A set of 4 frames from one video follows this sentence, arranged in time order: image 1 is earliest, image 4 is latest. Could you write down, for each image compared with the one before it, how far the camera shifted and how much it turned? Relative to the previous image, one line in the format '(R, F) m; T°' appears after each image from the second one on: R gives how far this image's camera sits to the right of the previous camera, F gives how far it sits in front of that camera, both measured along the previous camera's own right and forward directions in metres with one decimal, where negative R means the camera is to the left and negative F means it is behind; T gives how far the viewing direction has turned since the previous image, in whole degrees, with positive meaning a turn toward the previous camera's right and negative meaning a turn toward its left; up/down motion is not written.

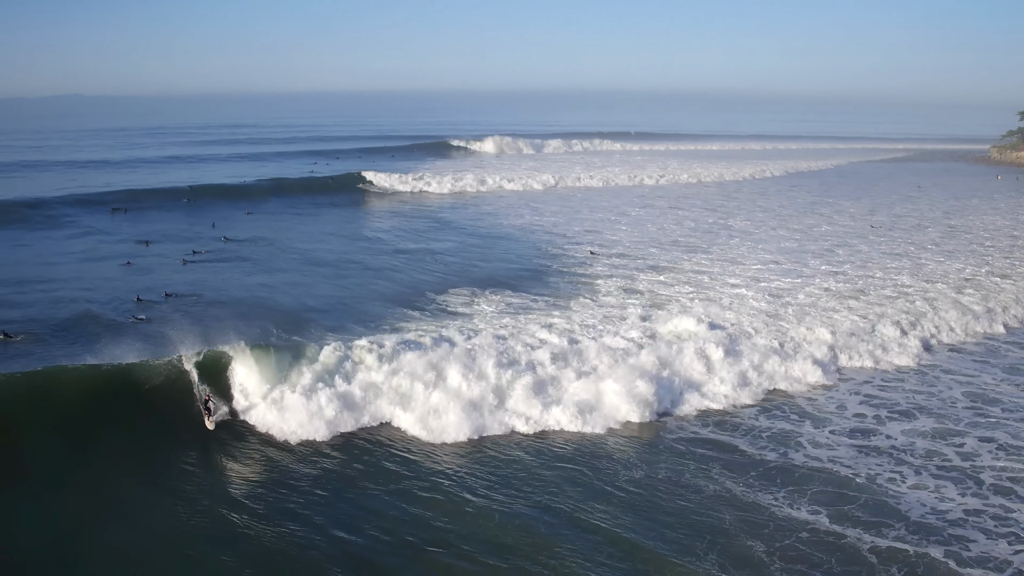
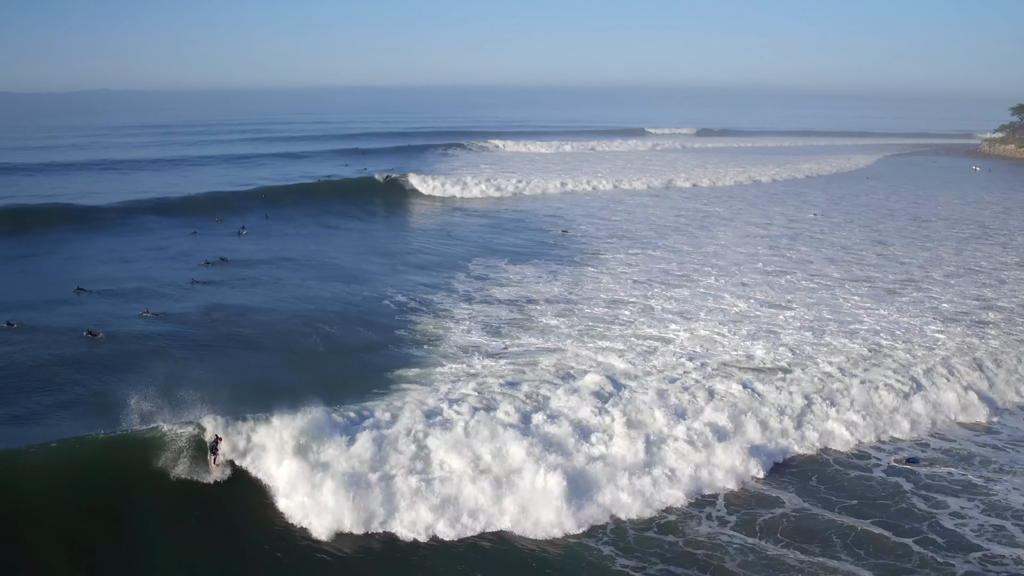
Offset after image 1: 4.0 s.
(+0.1, -1.2) m; -2°
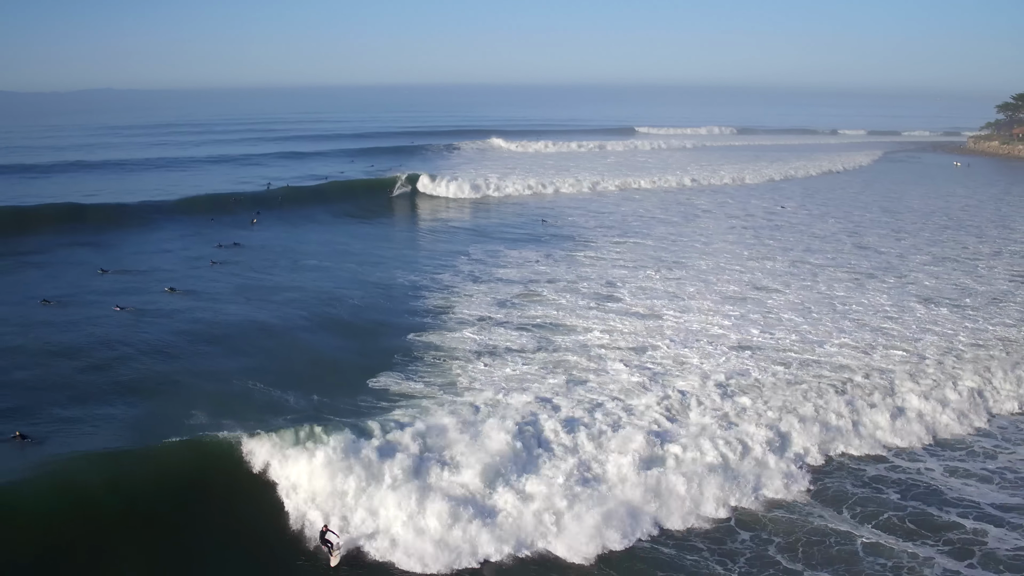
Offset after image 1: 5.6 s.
(0.0, -0.5) m; 0°
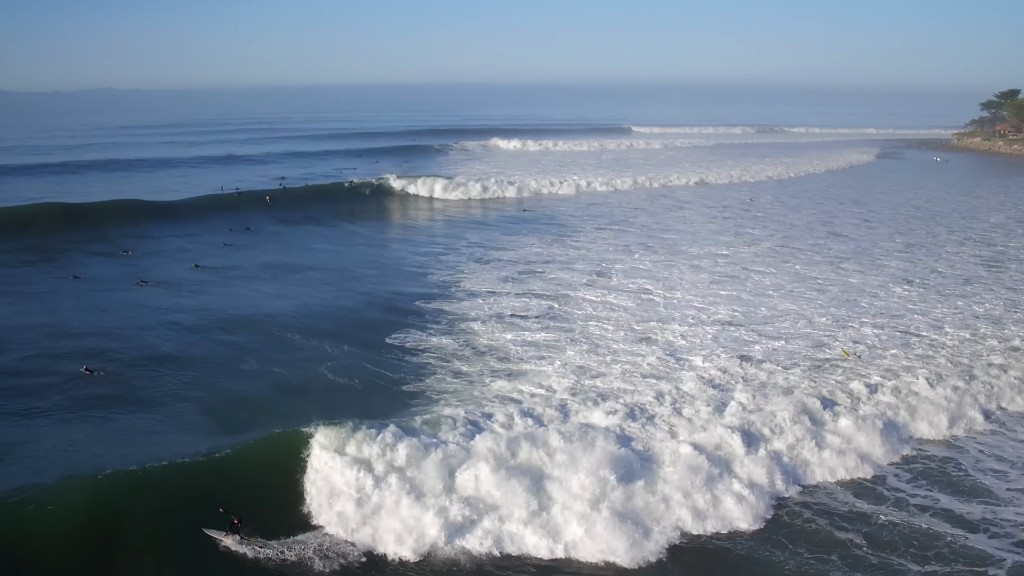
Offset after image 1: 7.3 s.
(0.0, -0.6) m; 0°
